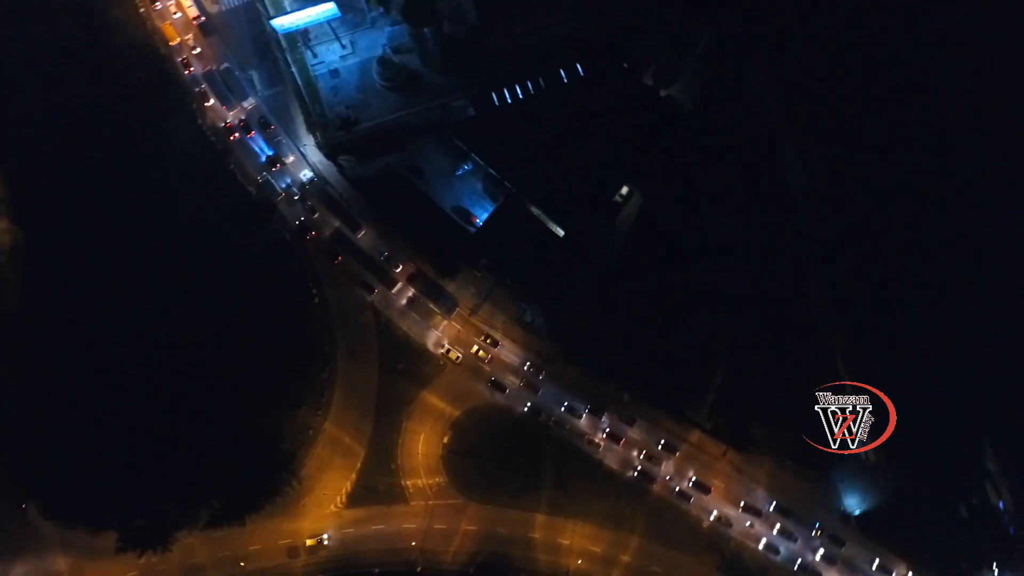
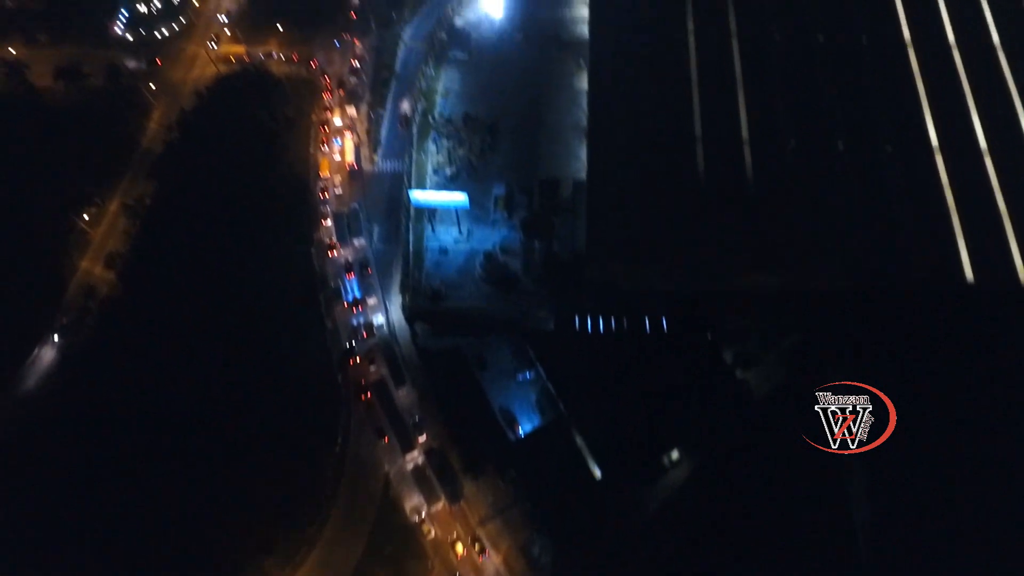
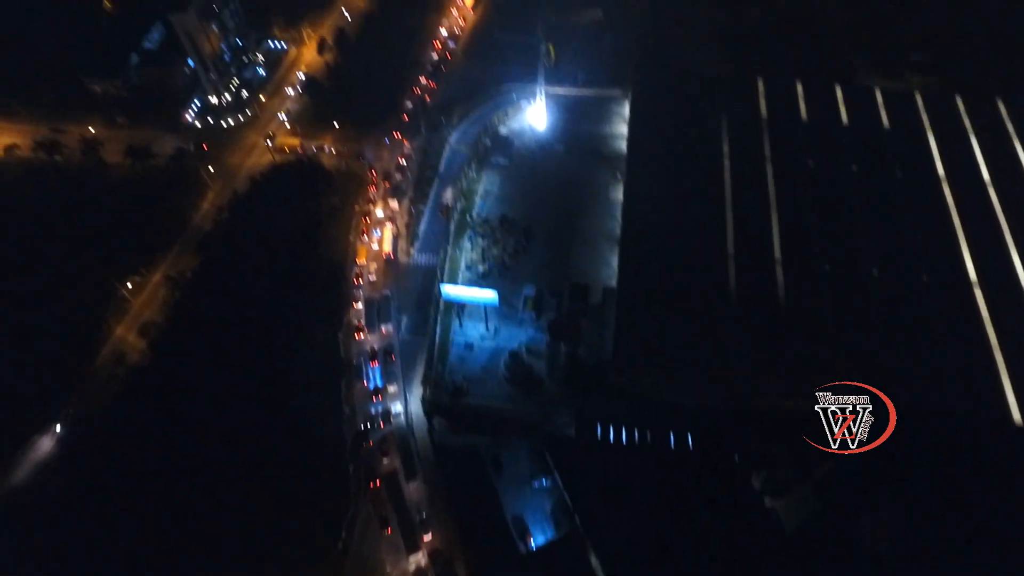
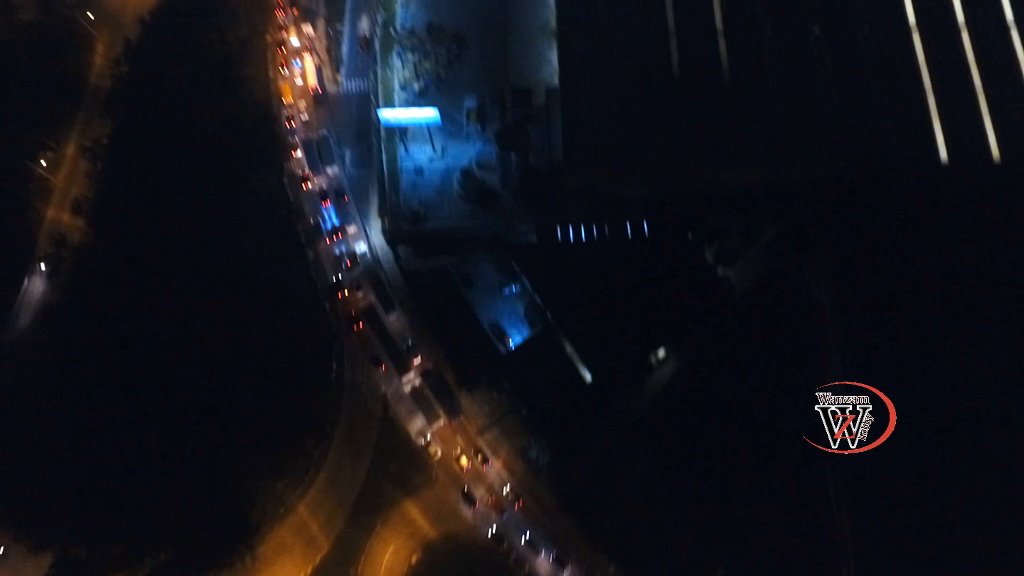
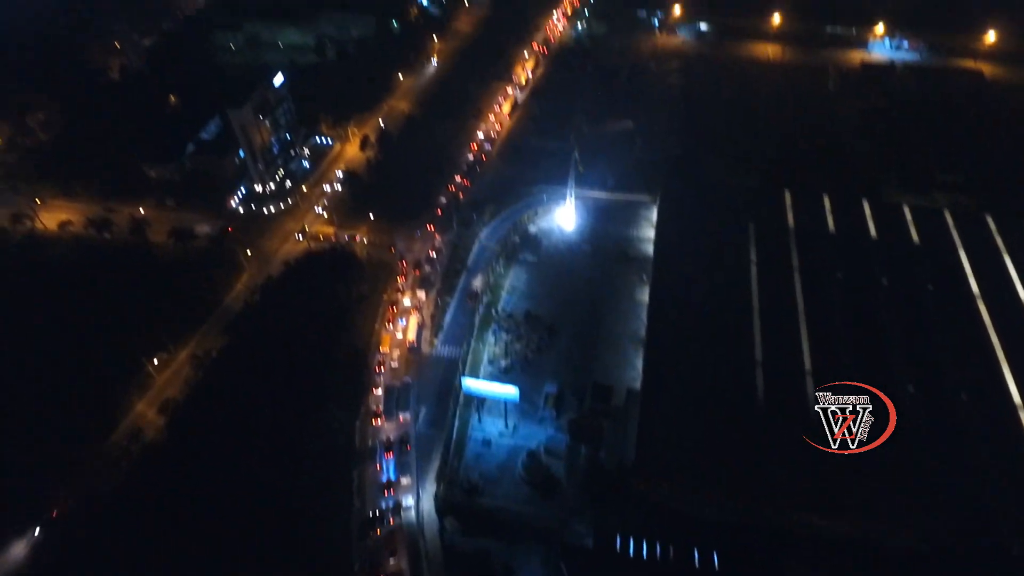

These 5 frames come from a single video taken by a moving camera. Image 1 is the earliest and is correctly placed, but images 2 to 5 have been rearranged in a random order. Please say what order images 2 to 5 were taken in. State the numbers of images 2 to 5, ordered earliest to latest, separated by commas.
4, 2, 3, 5
